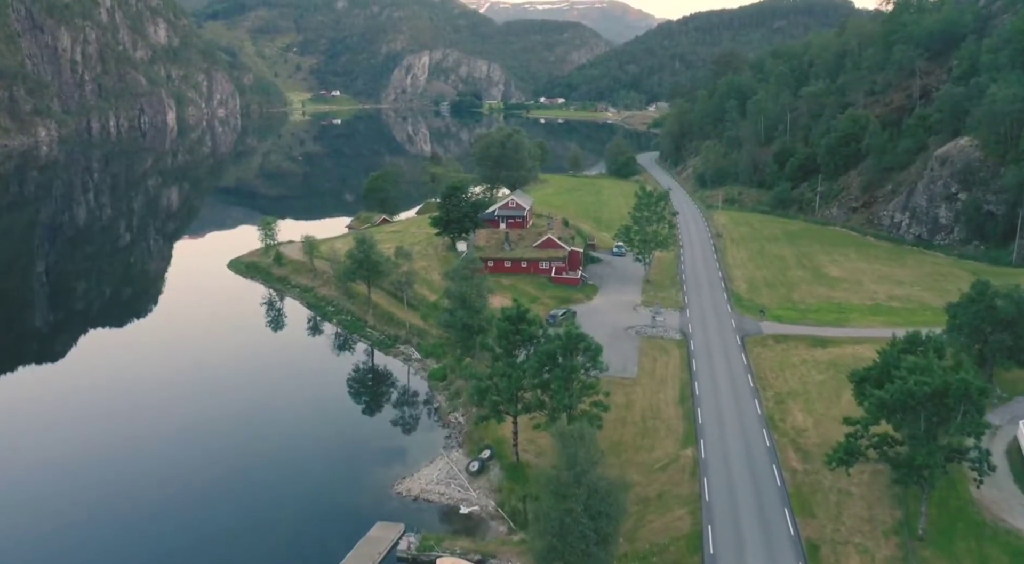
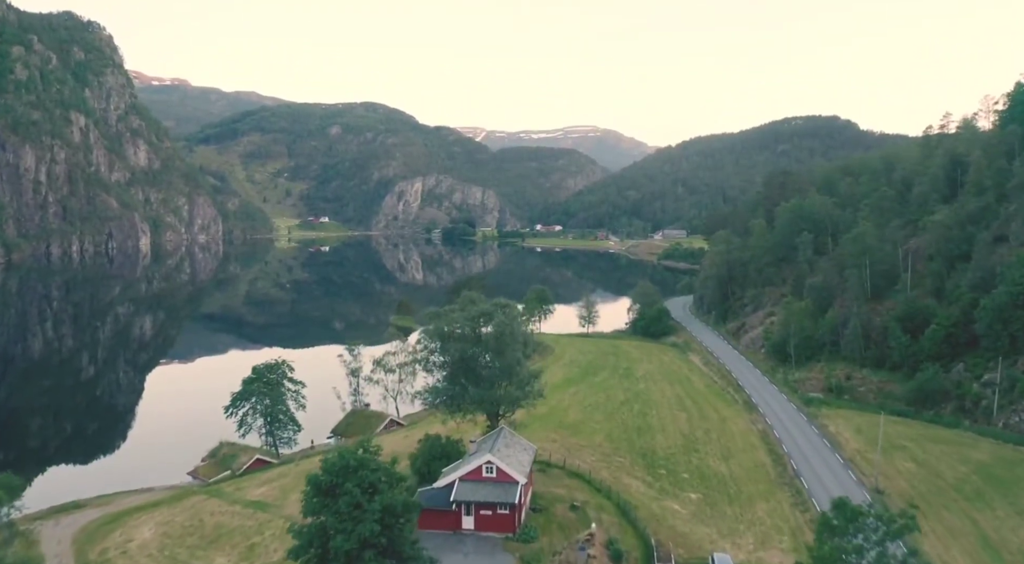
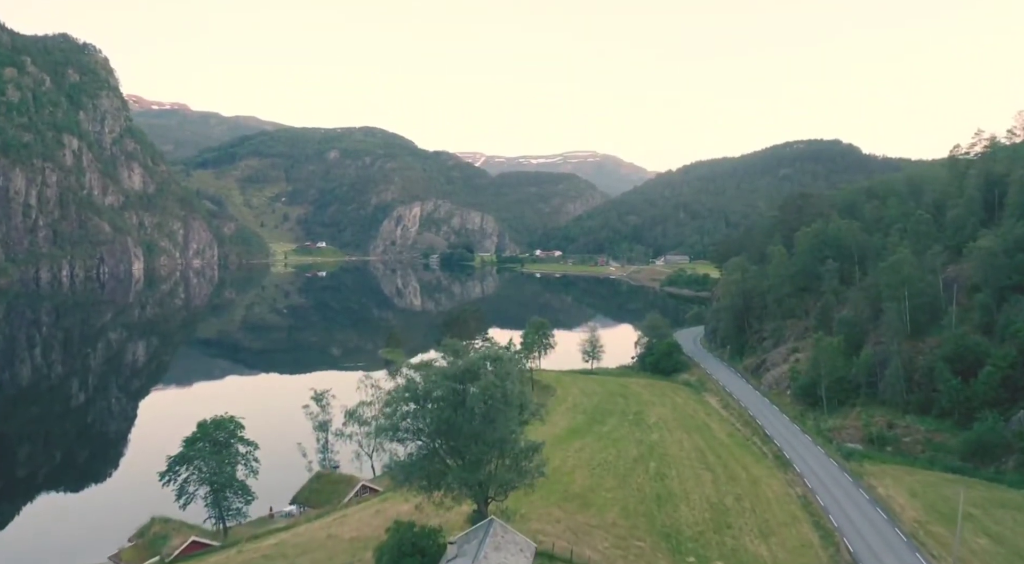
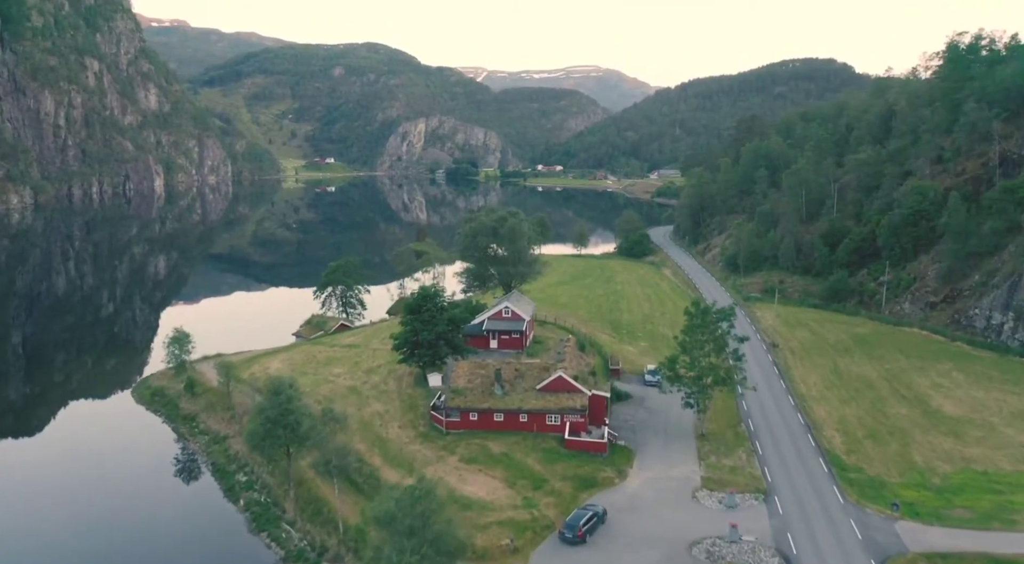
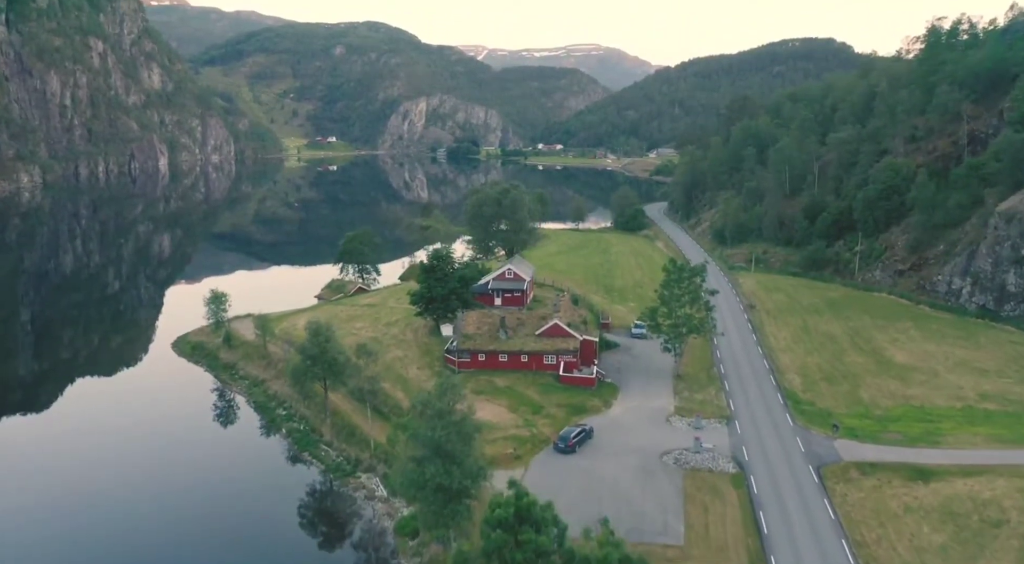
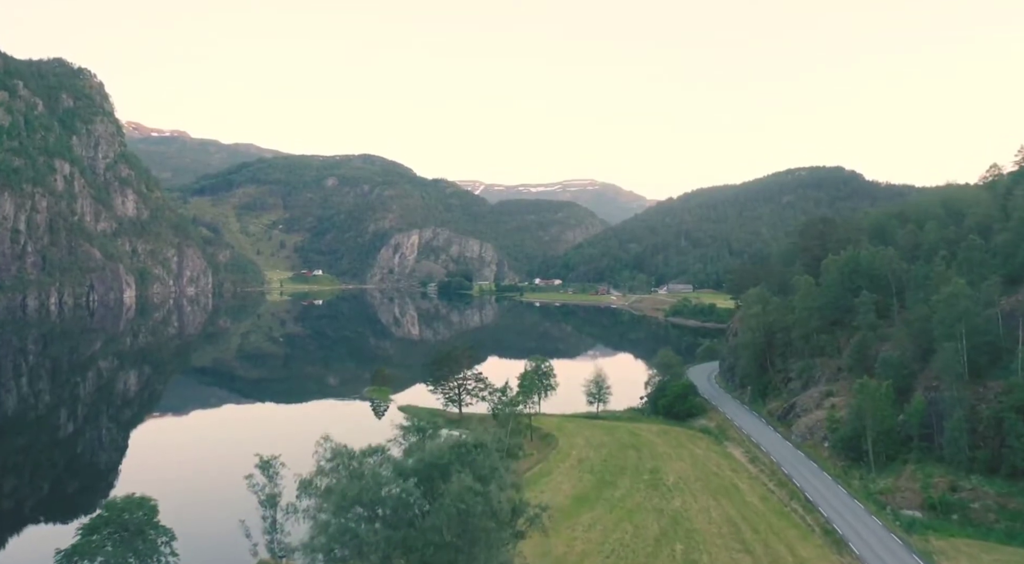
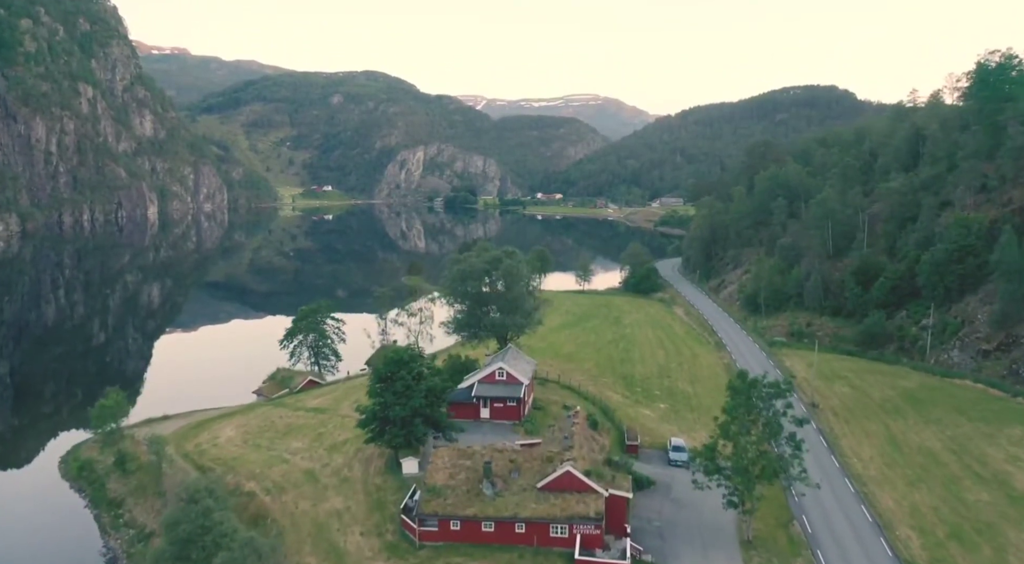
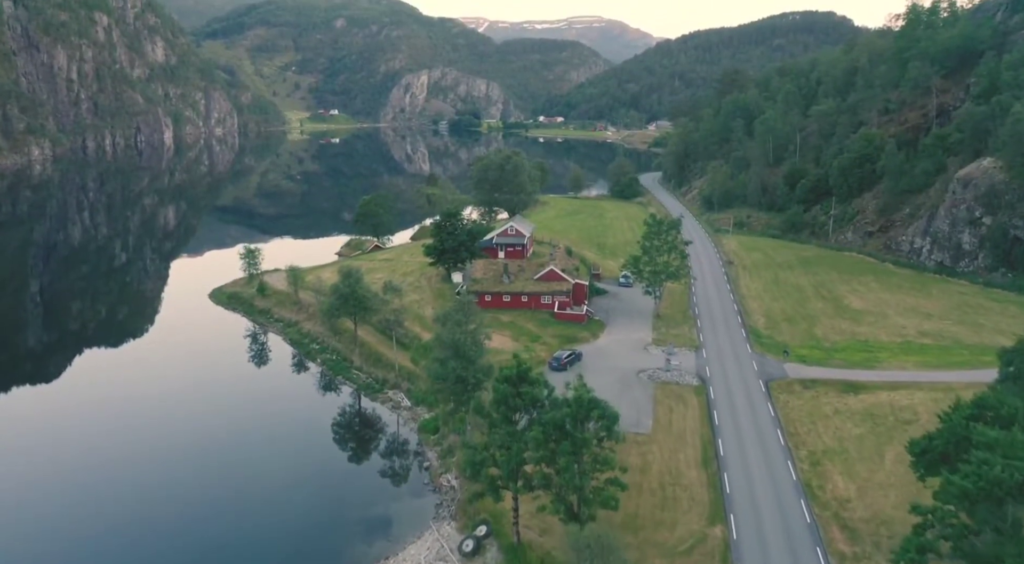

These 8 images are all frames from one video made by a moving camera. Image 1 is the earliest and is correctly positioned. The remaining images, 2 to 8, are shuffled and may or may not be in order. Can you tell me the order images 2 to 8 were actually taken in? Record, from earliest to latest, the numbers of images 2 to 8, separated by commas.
8, 5, 4, 7, 2, 3, 6
